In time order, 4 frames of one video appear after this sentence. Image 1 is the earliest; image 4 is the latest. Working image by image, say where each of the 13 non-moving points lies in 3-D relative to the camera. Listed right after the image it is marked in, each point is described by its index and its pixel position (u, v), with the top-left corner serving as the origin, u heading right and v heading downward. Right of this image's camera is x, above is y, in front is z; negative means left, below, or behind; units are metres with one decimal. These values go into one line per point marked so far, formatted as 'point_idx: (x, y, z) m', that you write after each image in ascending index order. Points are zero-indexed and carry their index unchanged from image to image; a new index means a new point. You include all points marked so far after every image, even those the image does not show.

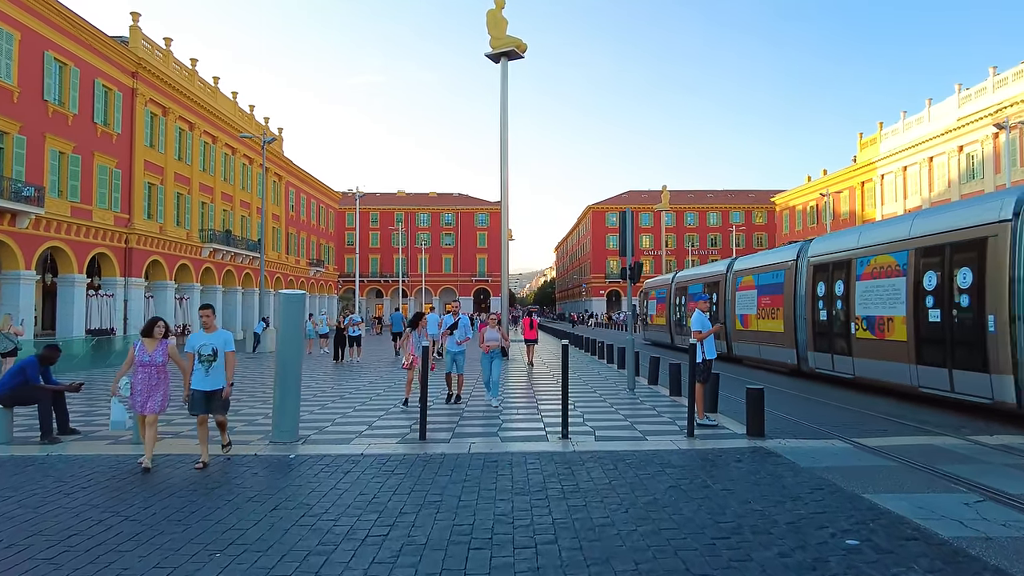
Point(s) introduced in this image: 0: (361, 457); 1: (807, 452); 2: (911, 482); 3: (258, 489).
0: (-1.6, -1.8, +6.8) m
1: (+3.0, -1.7, +6.8) m
2: (+3.3, -1.6, +5.5) m
3: (-2.2, -1.7, +5.6) m
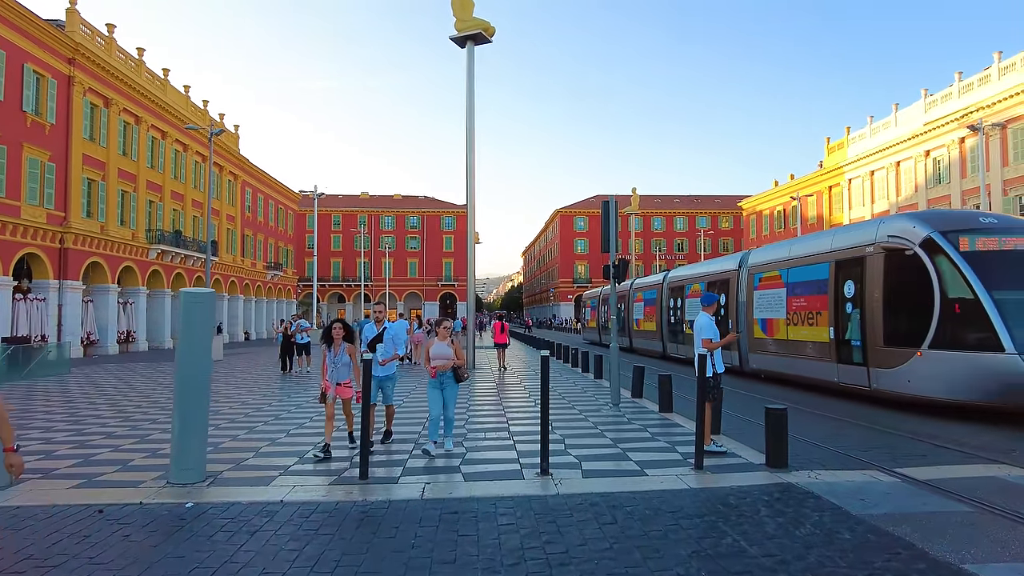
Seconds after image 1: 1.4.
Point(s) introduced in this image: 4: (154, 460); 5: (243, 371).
0: (-1.8, -1.7, +5.2) m
1: (+2.8, -1.7, +5.4) m
2: (+3.1, -1.6, +4.1) m
3: (-2.4, -1.7, +4.0) m
4: (-3.7, -1.8, +6.9) m
5: (-8.1, -2.5, +19.7) m
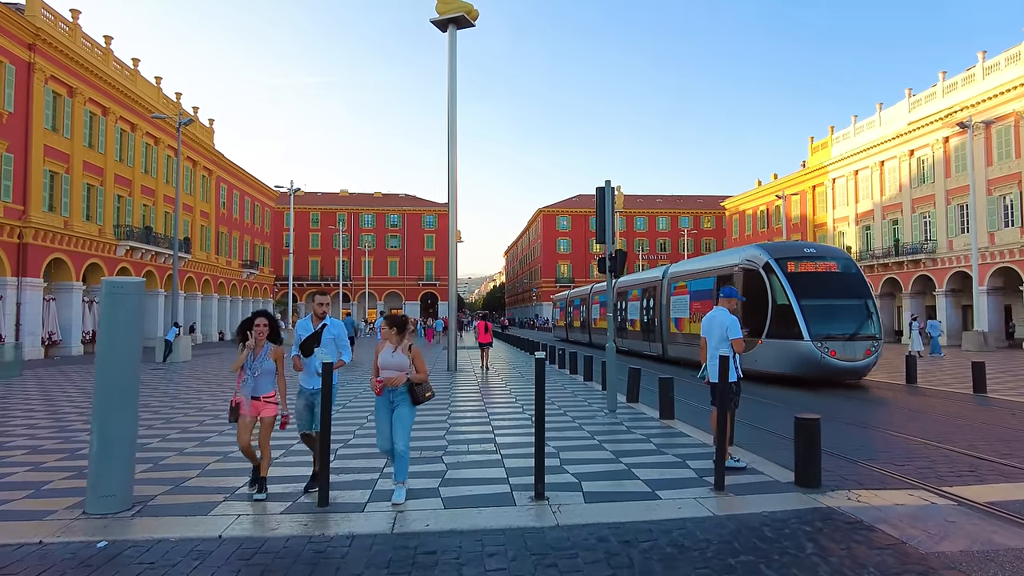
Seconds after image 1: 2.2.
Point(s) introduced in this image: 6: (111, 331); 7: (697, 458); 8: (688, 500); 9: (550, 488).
0: (-1.9, -1.7, +4.2) m
1: (+2.7, -1.6, +4.6) m
2: (+3.1, -1.5, +3.2) m
3: (-2.4, -1.6, +3.0) m
4: (-3.8, -1.7, +5.8) m
5: (-8.5, -2.4, +18.5) m
6: (-3.0, -0.3, +4.9) m
7: (+1.8, -1.7, +6.5) m
8: (+1.3, -1.6, +5.1) m
9: (+0.3, -1.6, +5.4) m
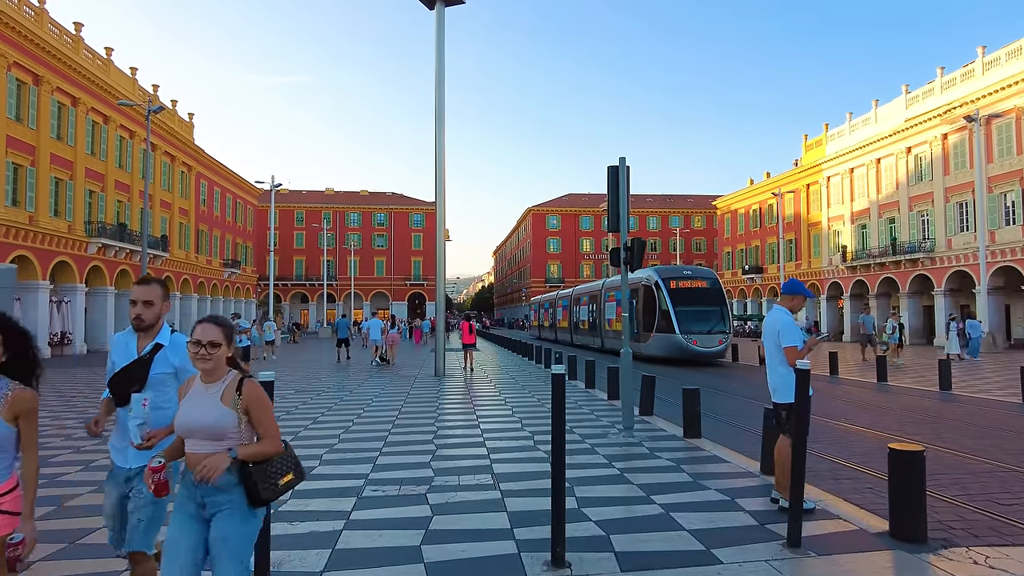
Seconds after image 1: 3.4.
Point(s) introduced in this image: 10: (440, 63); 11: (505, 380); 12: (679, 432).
0: (-1.8, -1.6, +2.9) m
1: (+2.7, -1.5, +3.3) m
2: (+3.1, -1.4, +2.0) m
3: (-2.3, -1.5, +1.6) m
4: (-3.8, -1.6, +4.4) m
5: (-8.7, -2.3, +17.0) m
6: (-2.9, -0.3, +3.5) m
7: (+1.8, -1.6, +5.2) m
8: (+1.4, -1.6, +3.8) m
9: (+0.3, -1.6, +4.1) m
10: (-2.1, +6.9, +19.4) m
11: (-0.2, -2.7, +19.3) m
12: (+2.0, -1.7, +7.8) m
